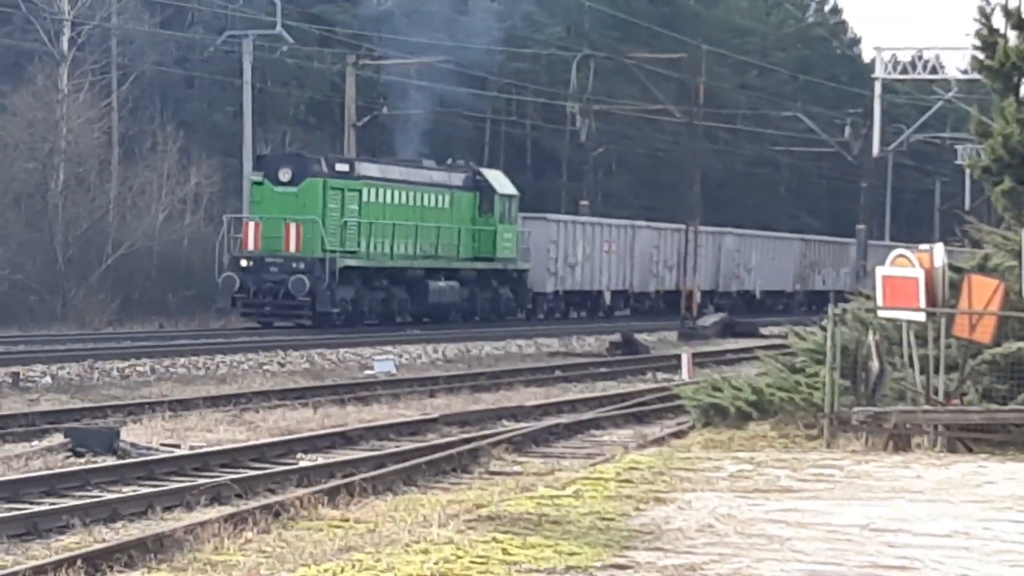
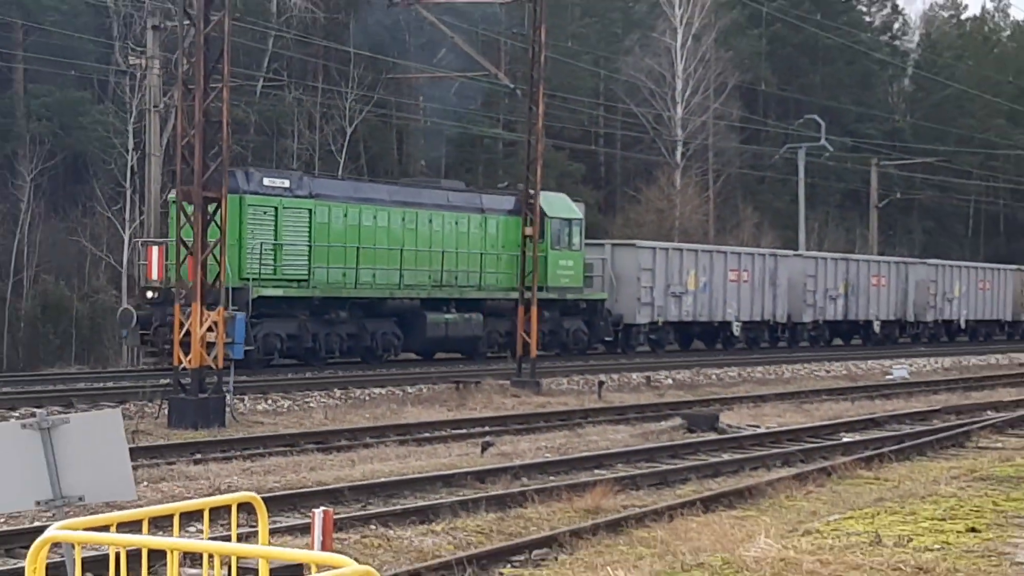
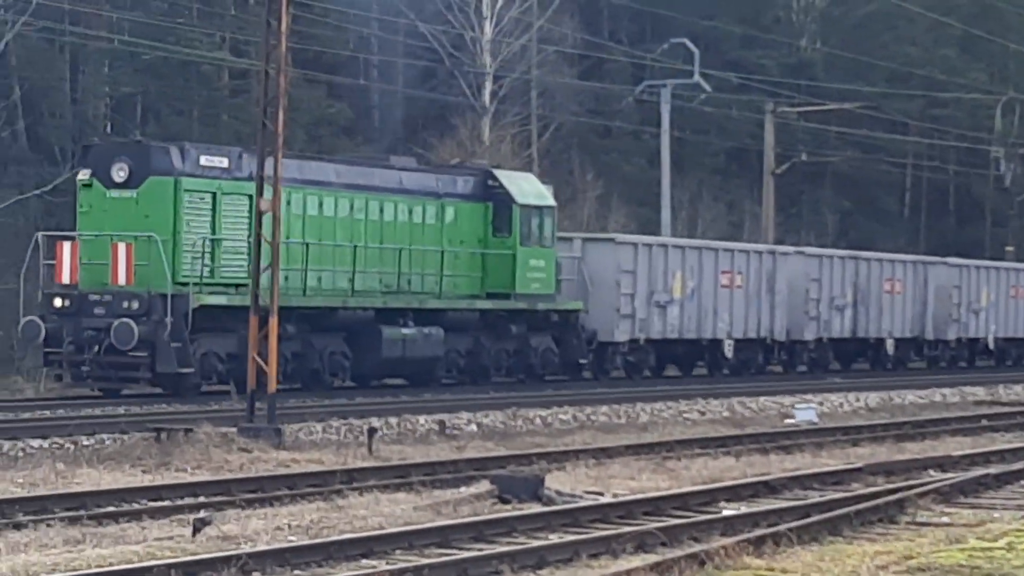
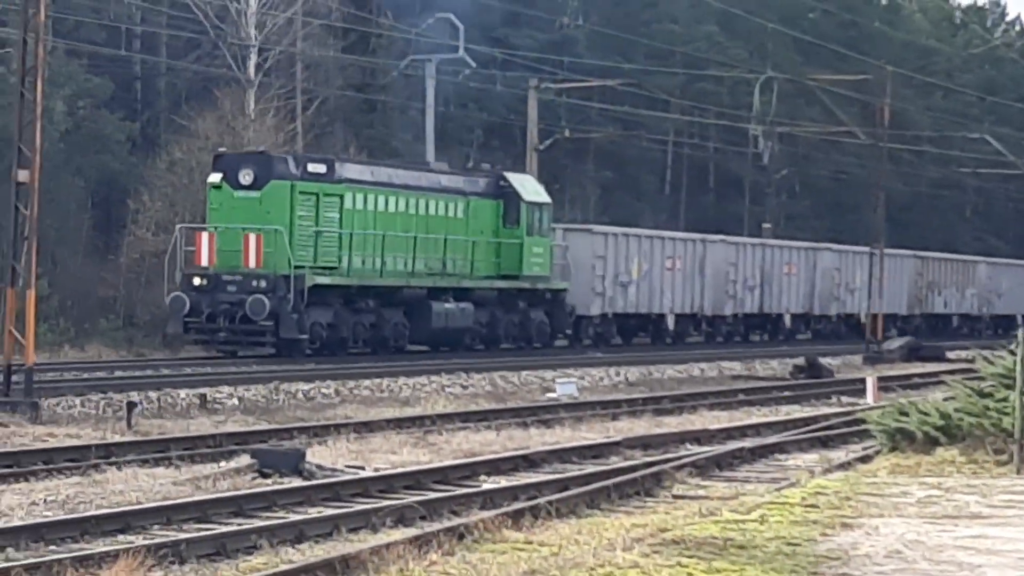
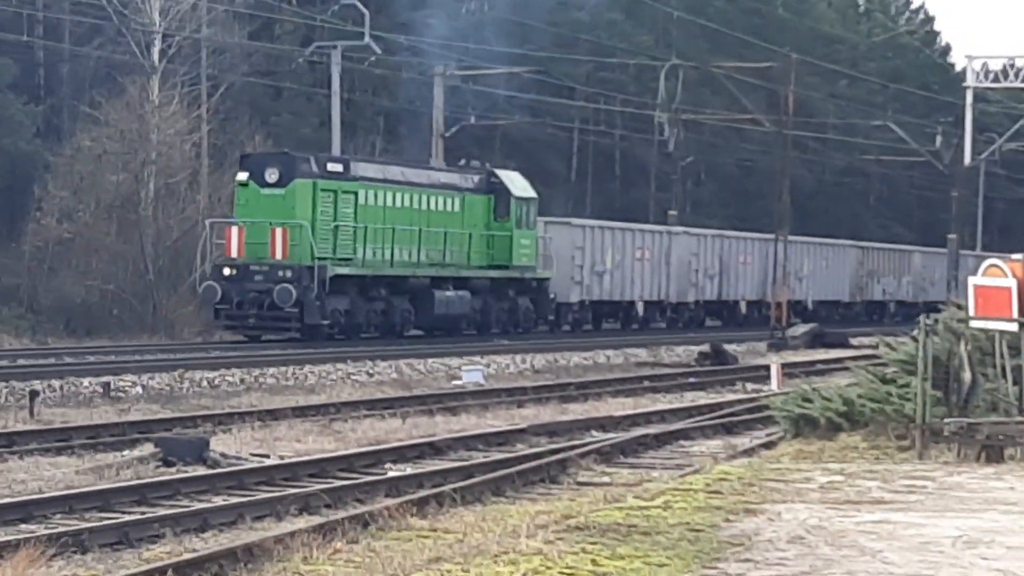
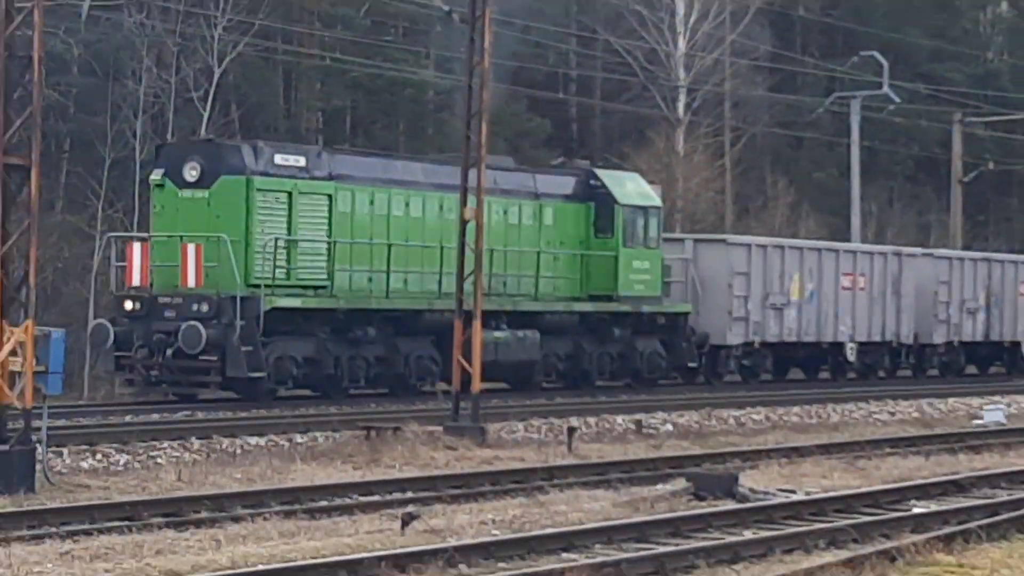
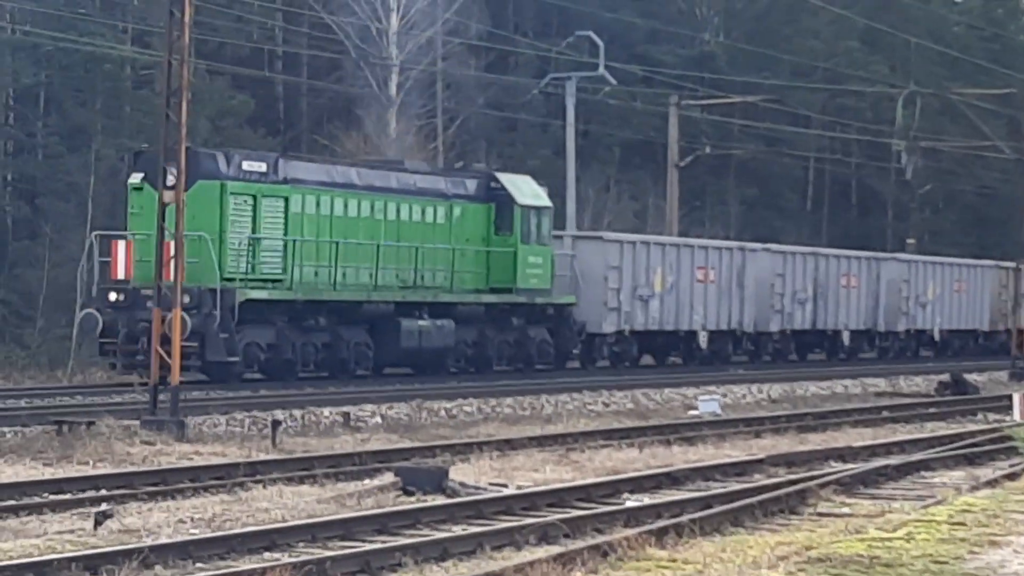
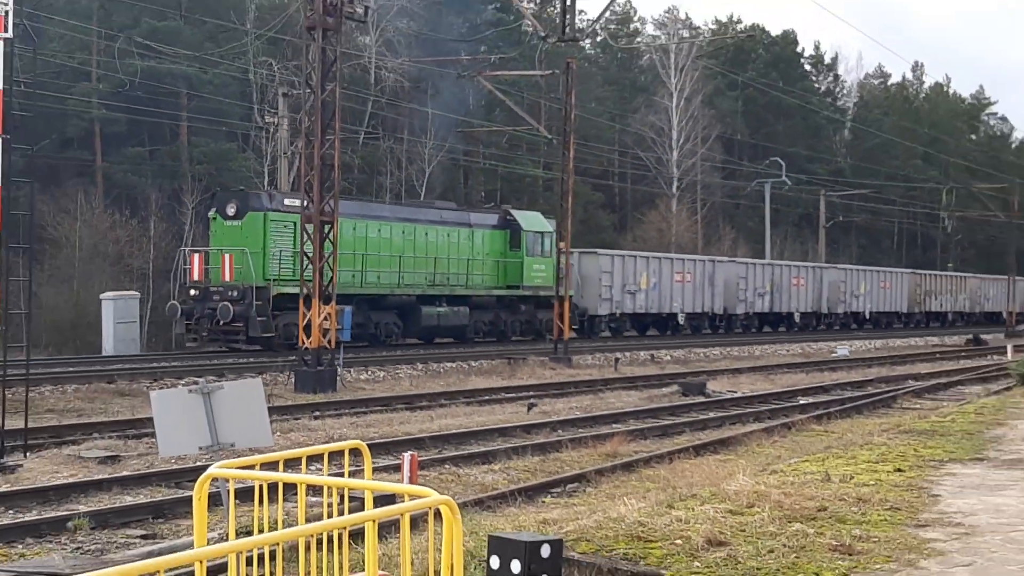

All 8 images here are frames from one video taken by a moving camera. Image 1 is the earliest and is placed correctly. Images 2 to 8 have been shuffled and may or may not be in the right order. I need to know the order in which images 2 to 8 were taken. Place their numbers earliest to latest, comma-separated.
5, 4, 7, 3, 6, 2, 8
